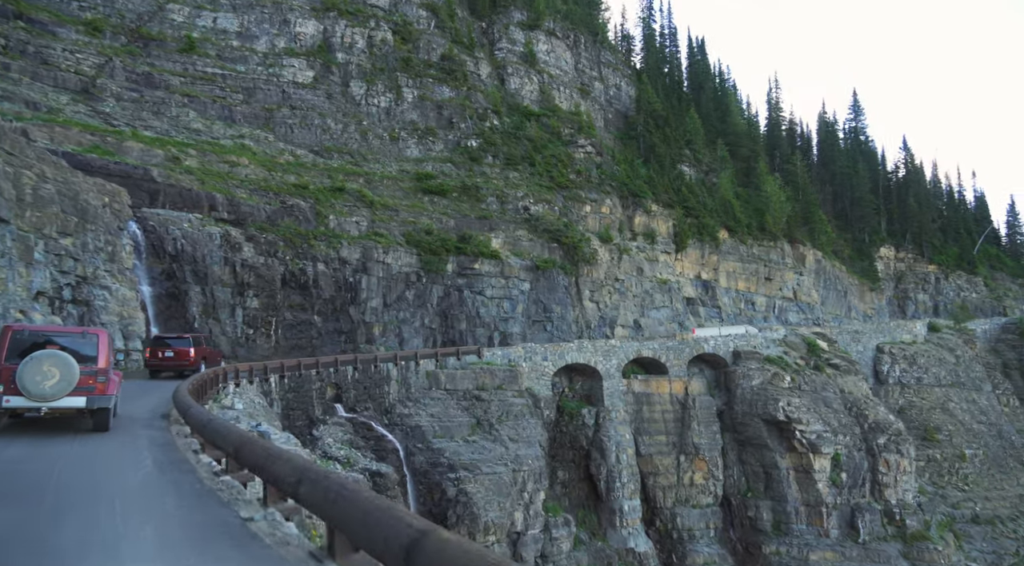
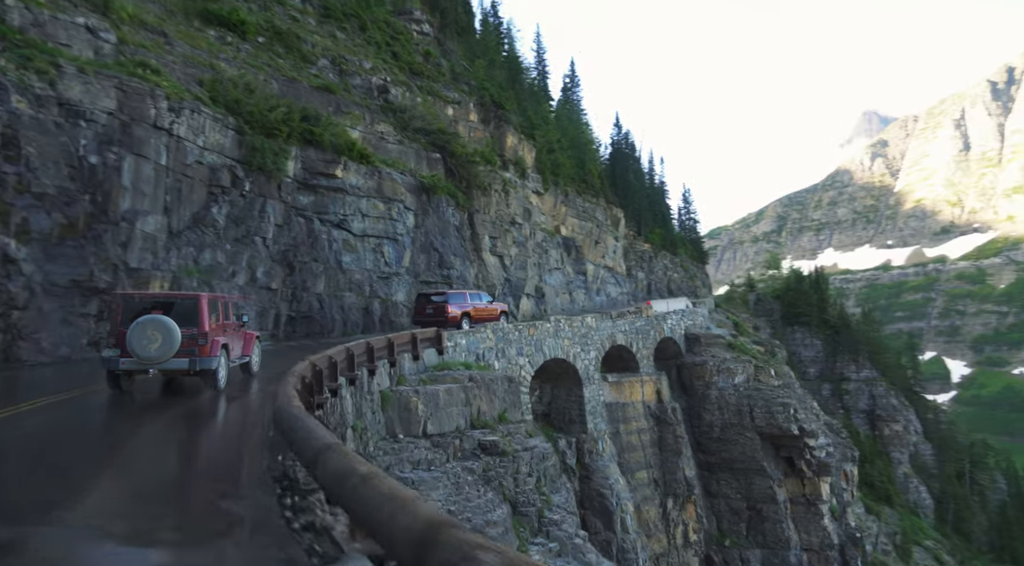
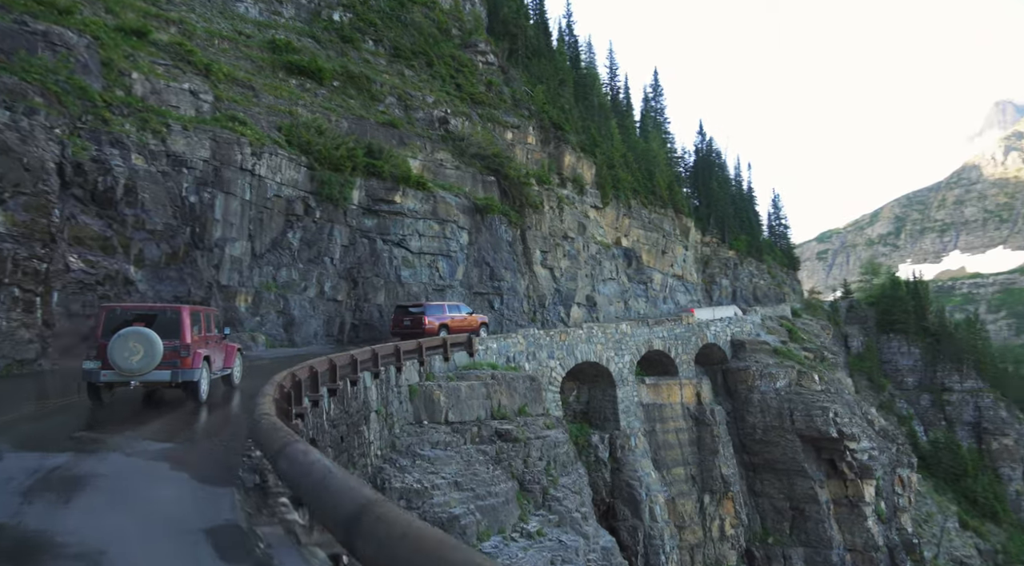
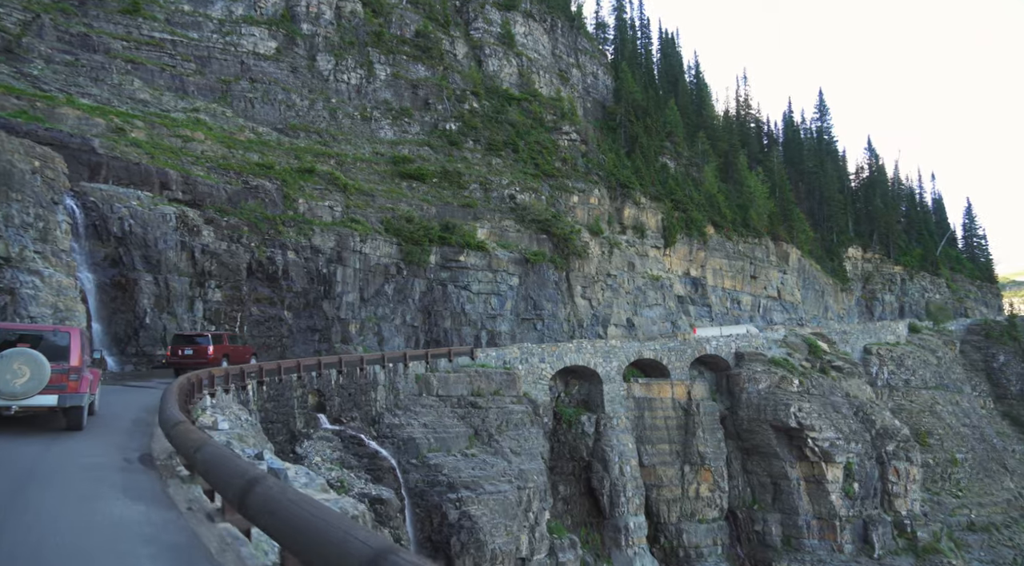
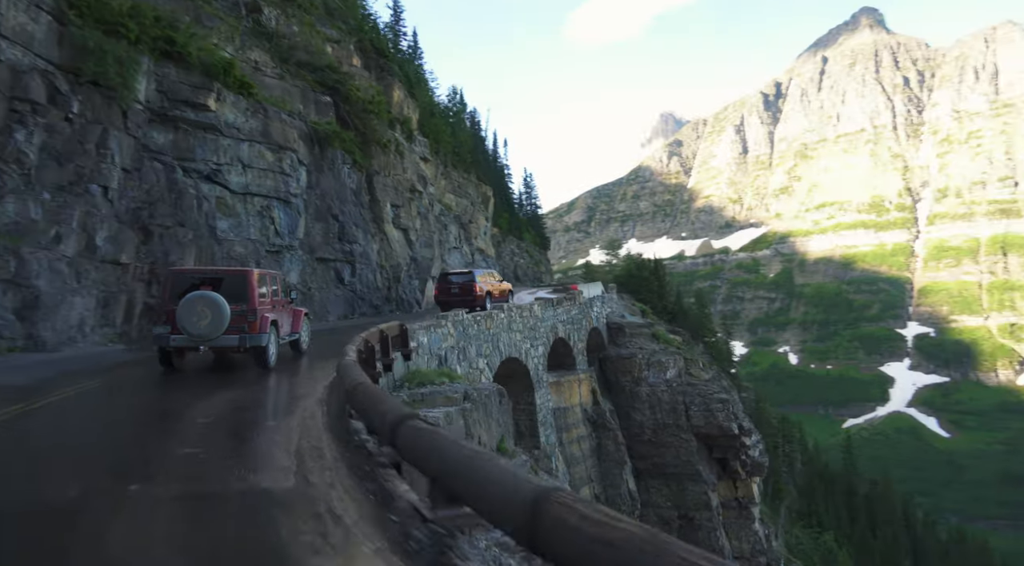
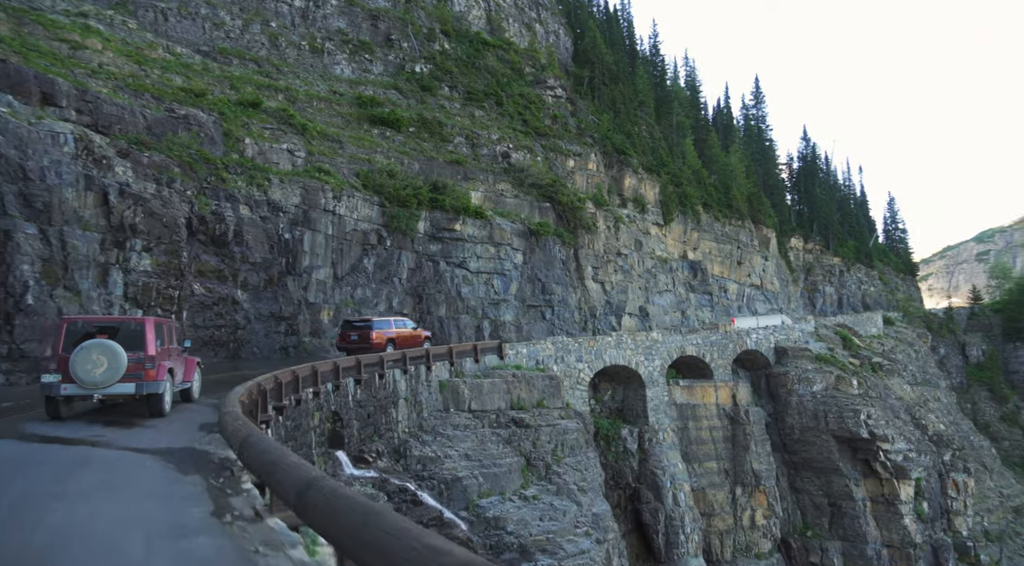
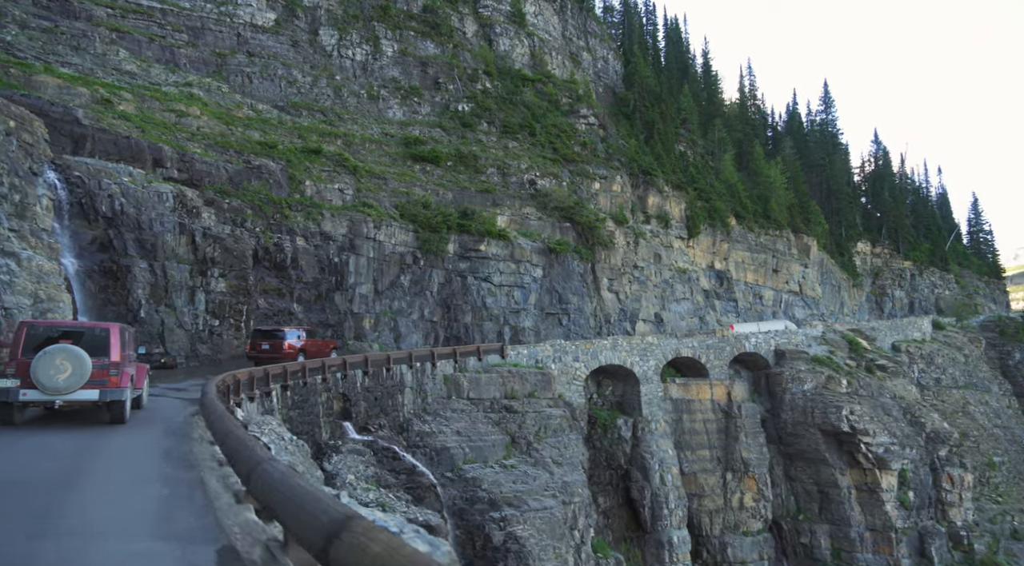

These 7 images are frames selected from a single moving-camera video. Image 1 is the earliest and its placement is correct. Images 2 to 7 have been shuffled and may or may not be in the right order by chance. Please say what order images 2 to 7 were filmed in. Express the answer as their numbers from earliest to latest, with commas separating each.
4, 7, 6, 3, 2, 5
